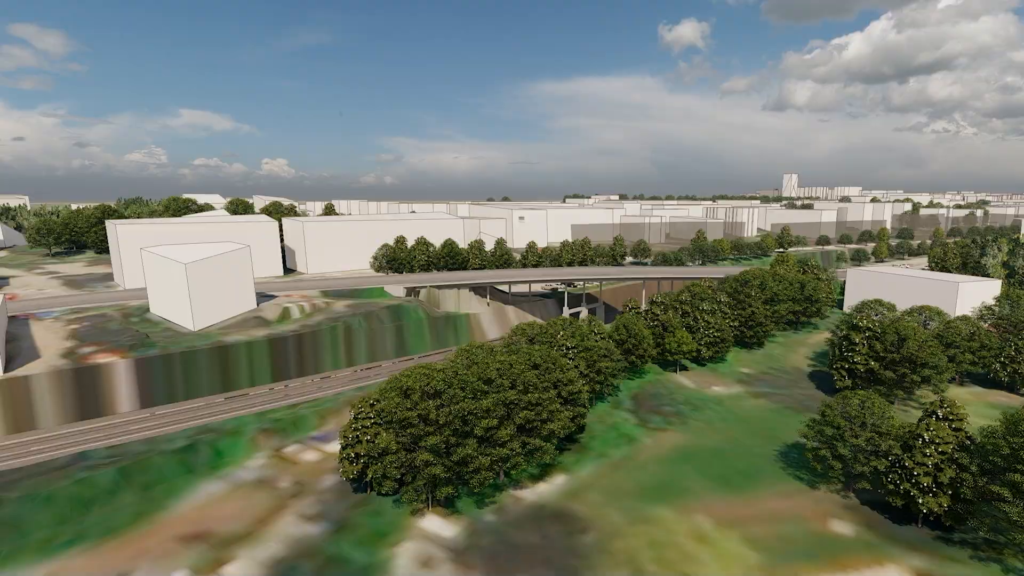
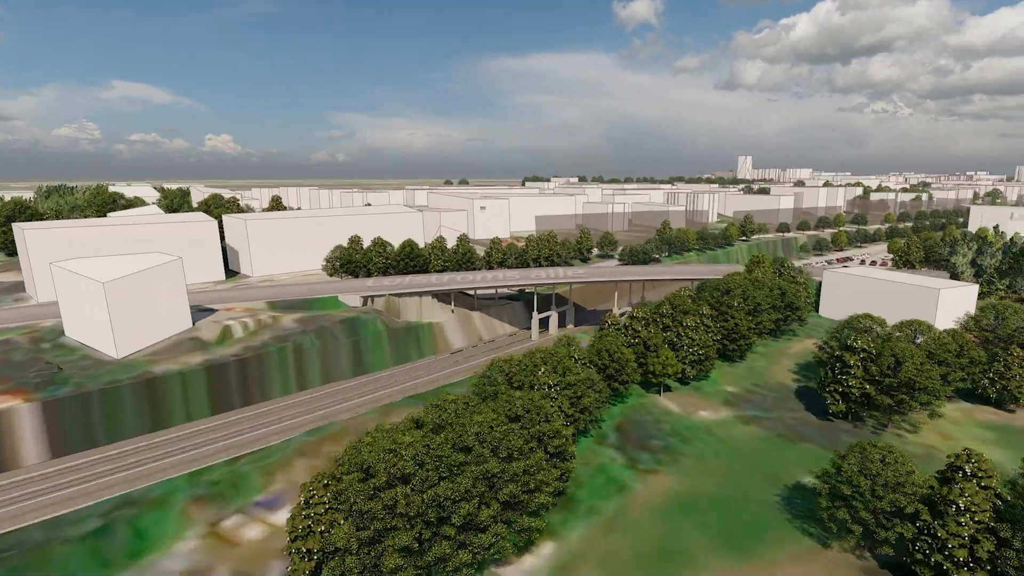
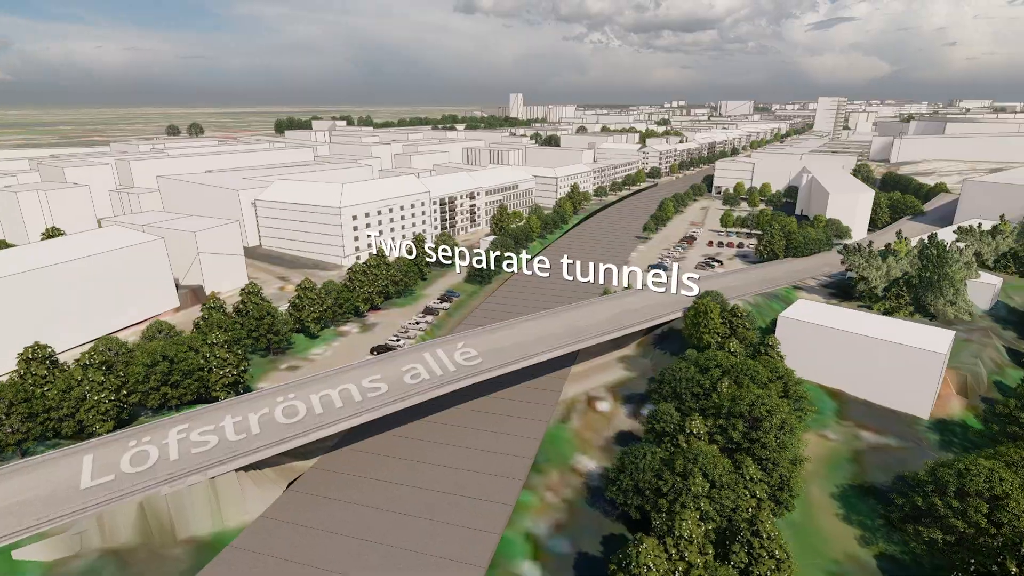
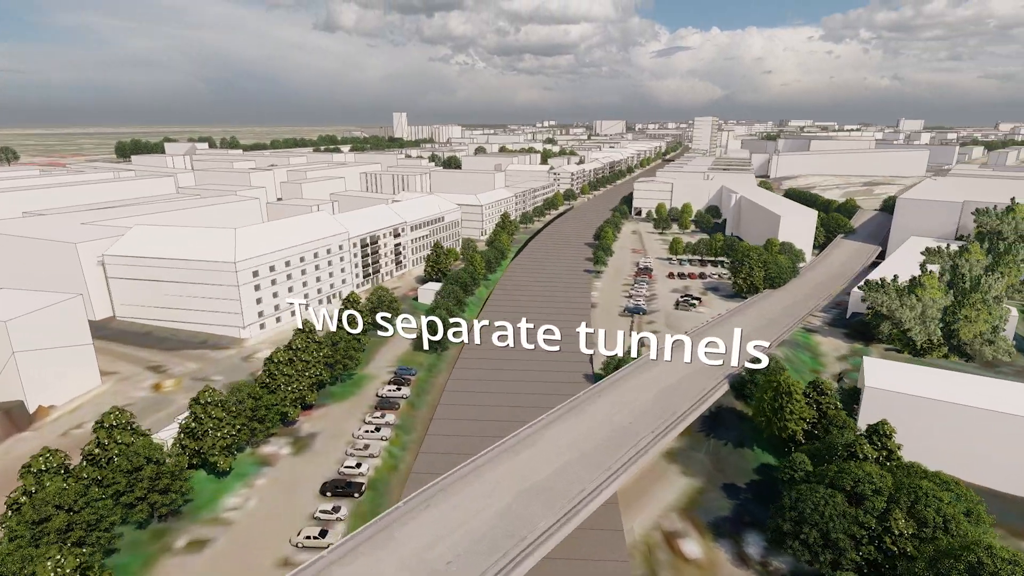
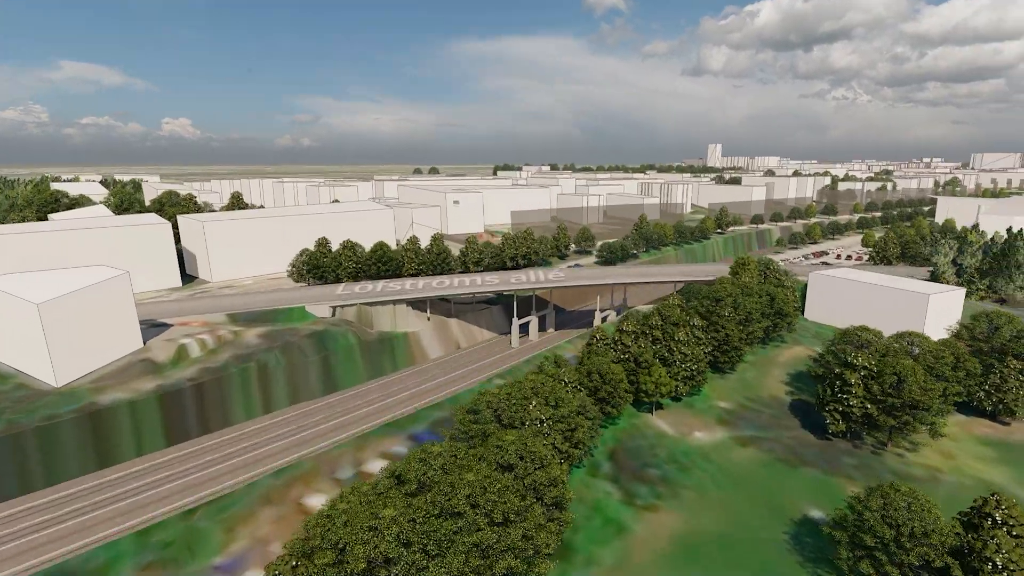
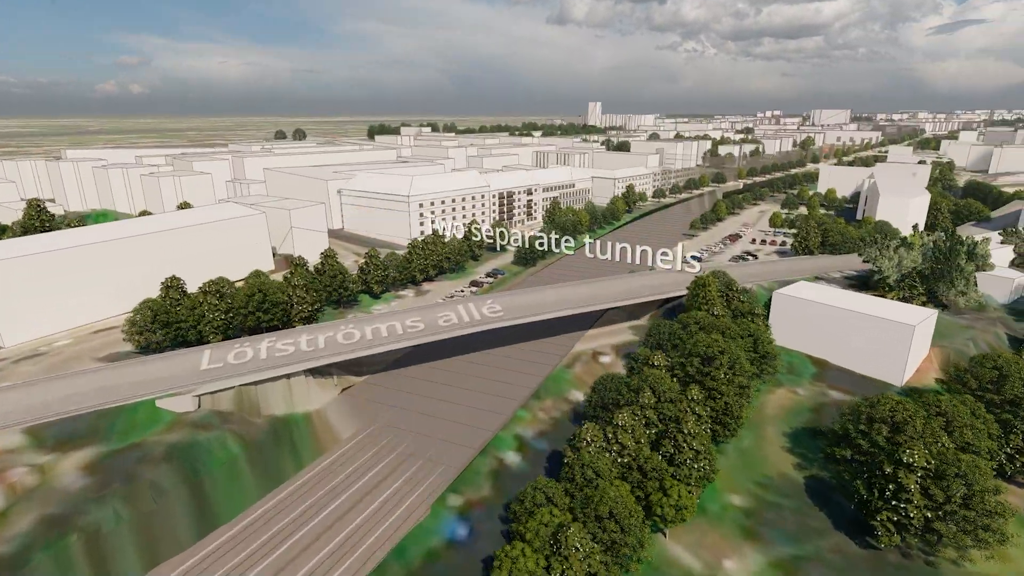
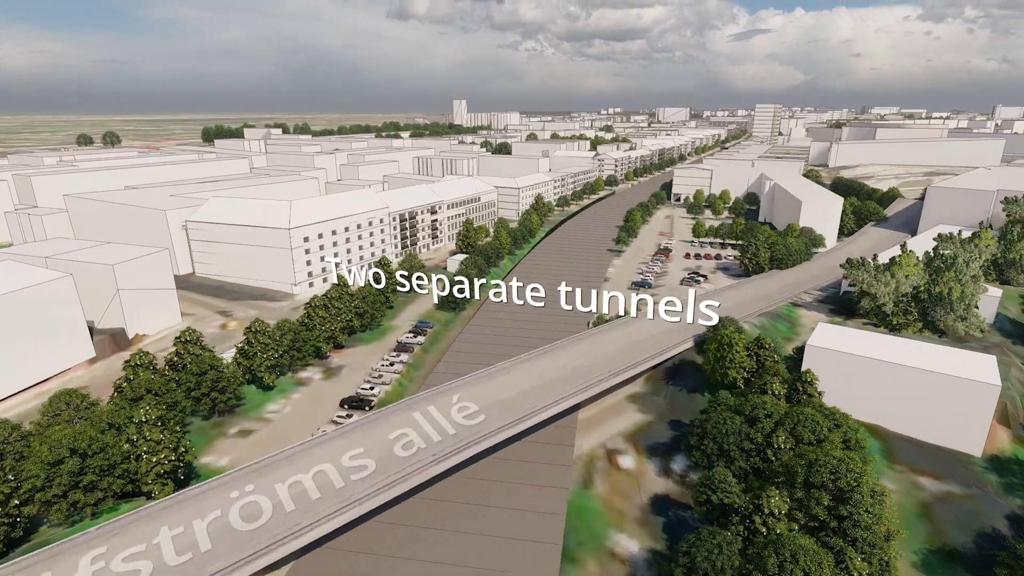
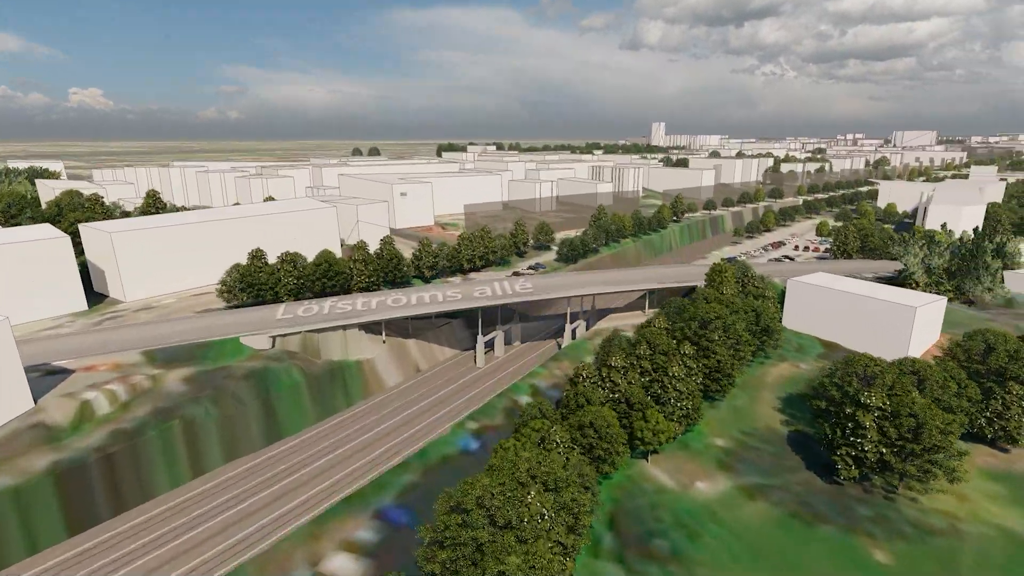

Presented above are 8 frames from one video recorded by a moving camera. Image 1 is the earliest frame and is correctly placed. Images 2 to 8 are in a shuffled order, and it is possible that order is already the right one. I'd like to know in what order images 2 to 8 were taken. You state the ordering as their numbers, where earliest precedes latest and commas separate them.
2, 5, 8, 6, 3, 7, 4
